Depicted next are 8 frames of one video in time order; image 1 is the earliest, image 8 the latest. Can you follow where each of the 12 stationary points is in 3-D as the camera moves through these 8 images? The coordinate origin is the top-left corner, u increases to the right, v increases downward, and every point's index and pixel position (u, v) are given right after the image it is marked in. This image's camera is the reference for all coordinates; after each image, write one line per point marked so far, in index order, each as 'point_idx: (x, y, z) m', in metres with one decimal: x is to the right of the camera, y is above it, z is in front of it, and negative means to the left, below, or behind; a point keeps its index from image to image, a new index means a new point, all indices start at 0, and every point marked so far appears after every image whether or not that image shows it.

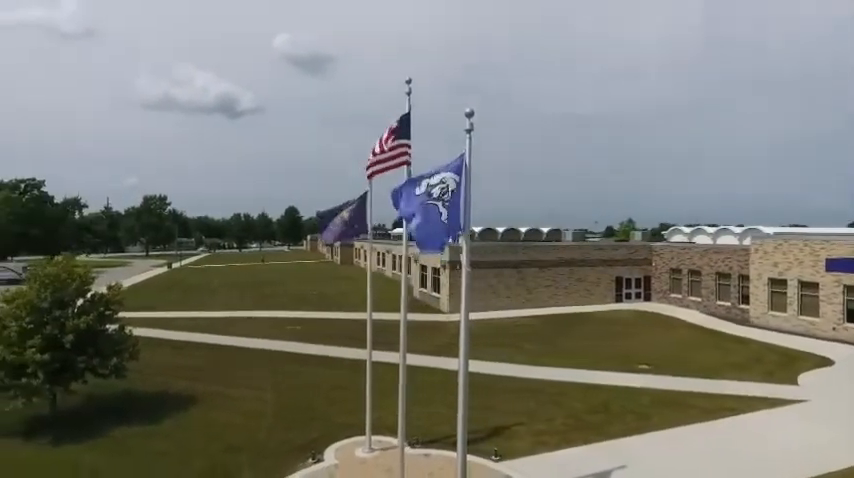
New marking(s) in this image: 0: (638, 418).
0: (+6.1, -5.1, +15.2) m
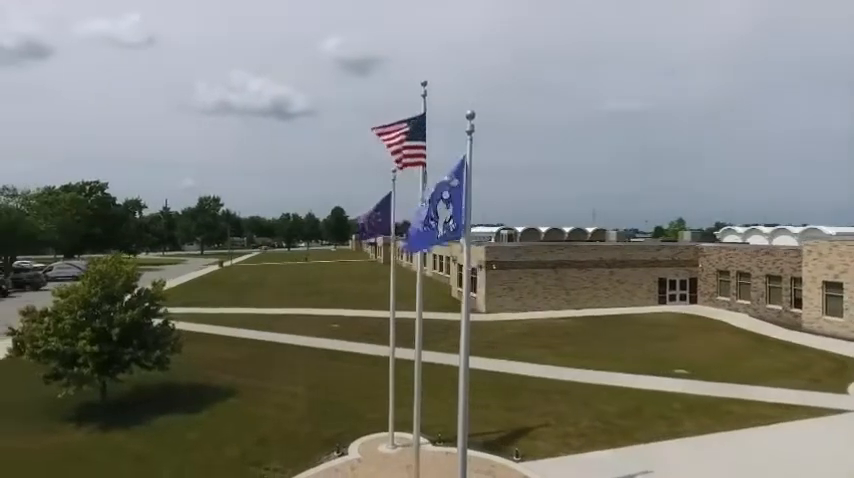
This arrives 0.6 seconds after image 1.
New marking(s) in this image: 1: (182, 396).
0: (+6.8, -5.2, +14.8) m
1: (-8.4, -5.3, +18.2) m
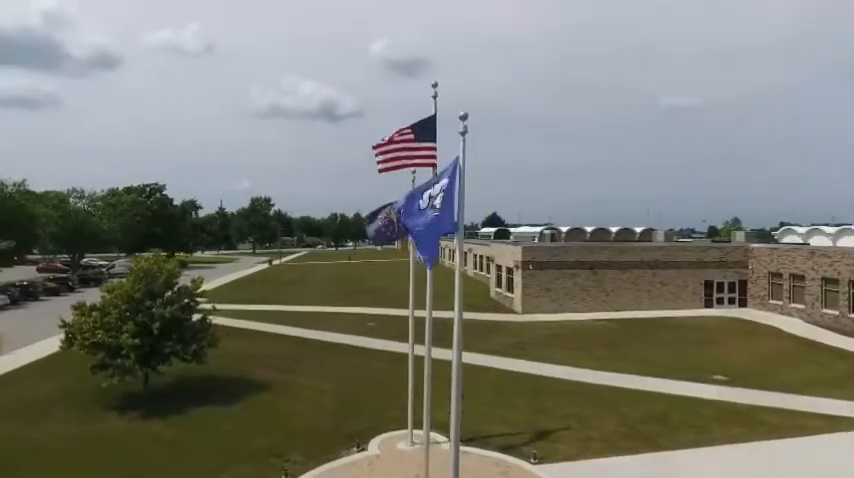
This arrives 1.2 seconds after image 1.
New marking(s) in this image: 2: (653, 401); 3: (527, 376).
0: (+7.3, -5.2, +14.2) m
1: (-7.5, -5.3, +19.0) m
2: (+7.1, -5.1, +16.5) m
3: (+3.7, -5.1, +19.6) m
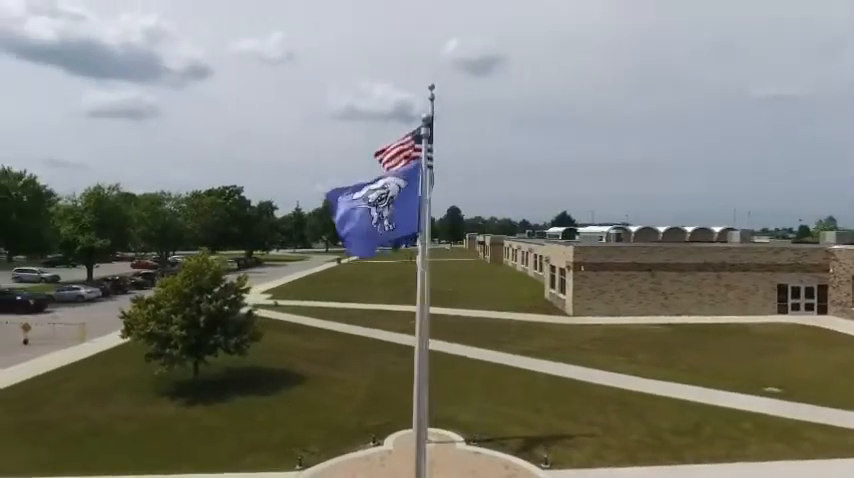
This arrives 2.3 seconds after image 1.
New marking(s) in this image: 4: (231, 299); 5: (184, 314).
0: (+7.7, -5.2, +13.3) m
1: (-6.3, -5.3, +20.1) m
2: (+7.7, -5.1, +15.6) m
3: (+4.8, -5.1, +19.2) m
4: (-7.2, -2.2, +19.4) m
5: (-8.5, -2.6, +18.6) m
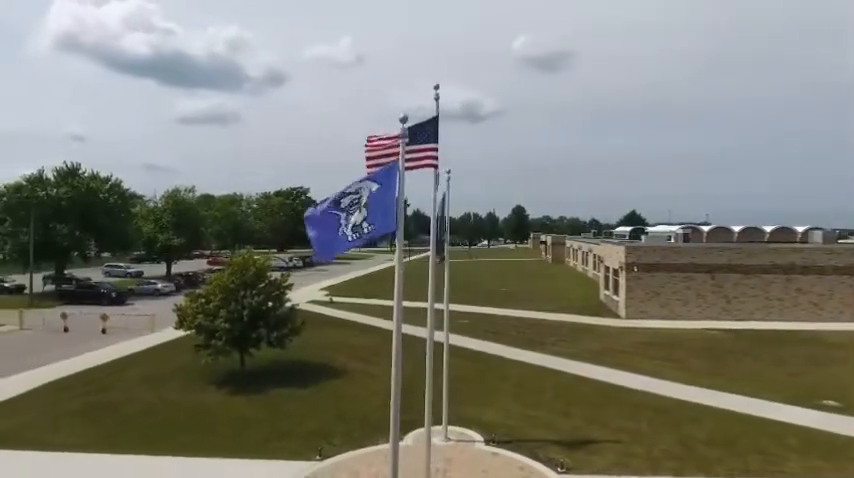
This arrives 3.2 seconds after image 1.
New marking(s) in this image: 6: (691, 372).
0: (+8.0, -5.2, +12.4) m
1: (-5.0, -5.2, +21.0) m
2: (+8.4, -5.1, +14.7) m
3: (+5.9, -5.1, +18.6) m
4: (-5.9, -2.1, +20.3) m
5: (-7.4, -2.6, +19.7) m
6: (+10.0, -5.0, +20.0) m
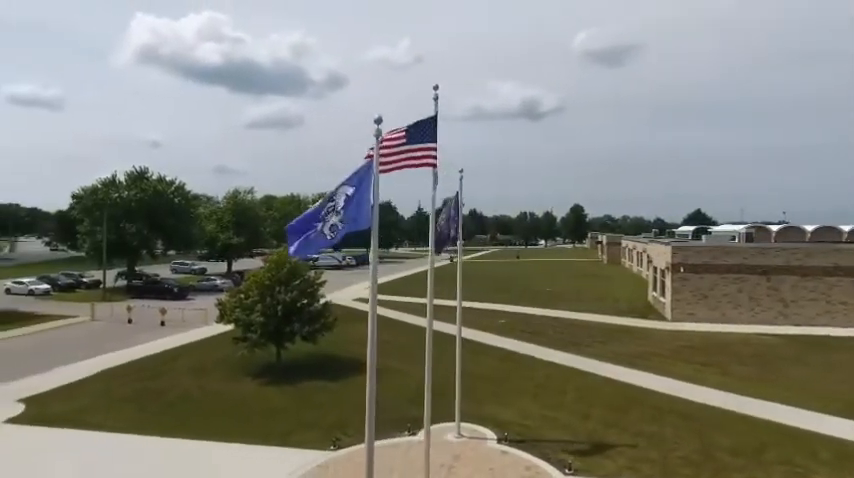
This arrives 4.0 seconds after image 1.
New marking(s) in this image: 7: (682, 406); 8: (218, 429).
0: (+8.1, -5.2, +11.7) m
1: (-3.9, -5.2, +21.7) m
2: (+8.7, -5.0, +13.9) m
3: (+6.8, -5.0, +18.0) m
4: (-4.8, -2.1, +21.1) m
5: (-6.3, -2.5, +20.7) m
6: (+10.9, -5.0, +19.0) m
7: (+7.7, -5.1, +16.0) m
8: (-6.3, -5.8, +16.0) m
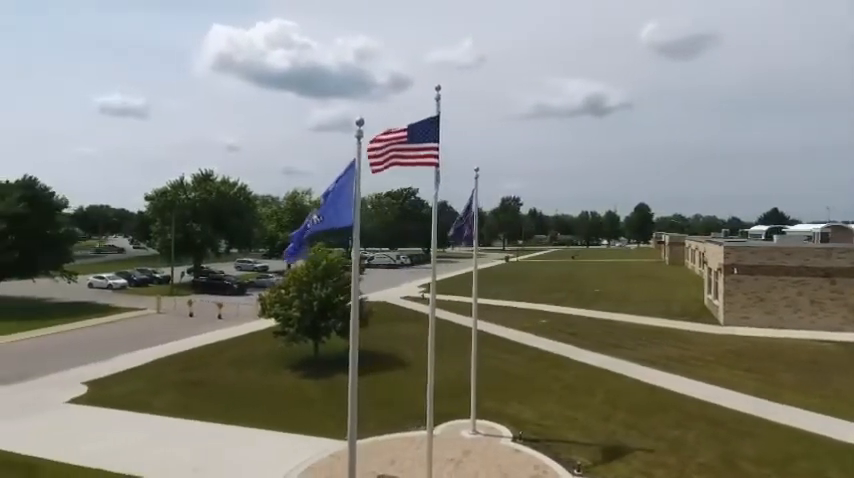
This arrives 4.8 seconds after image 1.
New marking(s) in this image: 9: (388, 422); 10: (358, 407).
0: (+8.2, -5.1, +11.0) m
1: (-2.5, -5.1, +22.3) m
2: (+9.1, -5.0, +13.1) m
3: (+7.6, -5.0, +17.5) m
4: (-3.5, -2.0, +21.9) m
5: (-5.1, -2.5, +21.6) m
6: (+11.8, -5.0, +17.9) m
7: (+8.3, -5.0, +15.3) m
8: (-5.7, -5.7, +17.0) m
9: (-1.2, -5.4, +16.0) m
10: (-2.2, -5.4, +17.2) m
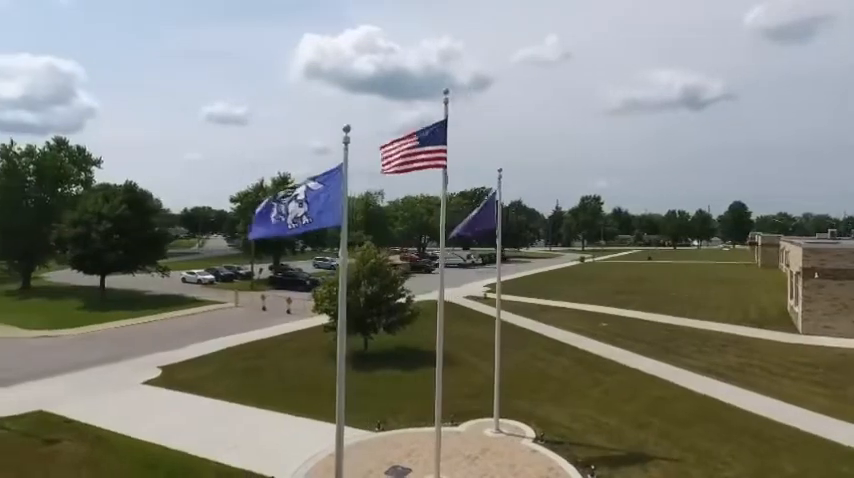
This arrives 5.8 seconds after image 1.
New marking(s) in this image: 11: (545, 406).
0: (+8.2, -5.2, +10.1) m
1: (-0.6, -5.1, +22.9) m
2: (+9.4, -5.0, +12.0) m
3: (+8.6, -5.0, +16.5) m
4: (-1.7, -2.0, +22.6) m
5: (-3.3, -2.4, +22.6) m
6: (+12.9, -5.0, +16.3) m
7: (+9.0, -5.1, +14.3) m
8: (-4.5, -5.7, +18.1) m
9: (-0.2, -5.4, +16.4) m
10: (-1.1, -5.4, +17.8) m
11: (+3.7, -5.2, +16.3) m
